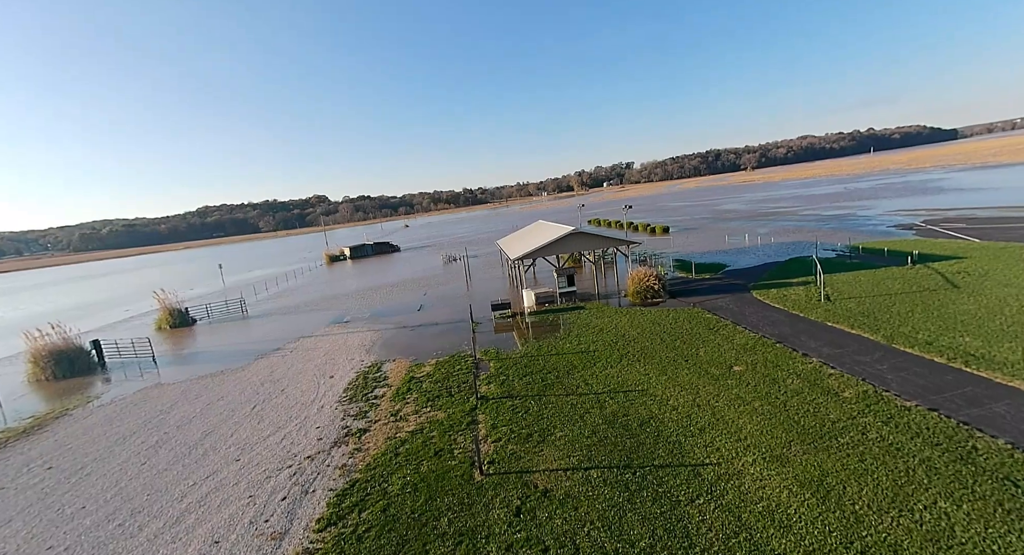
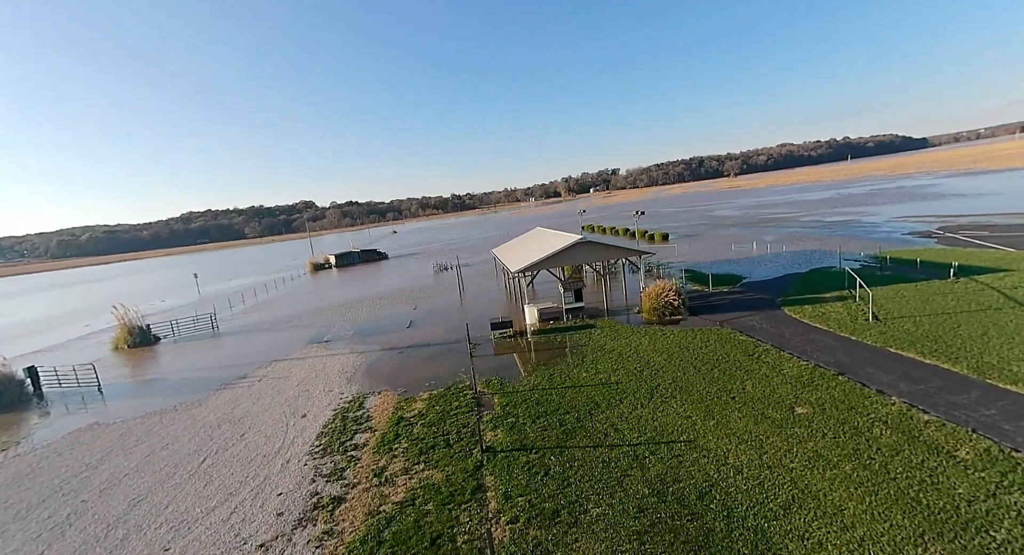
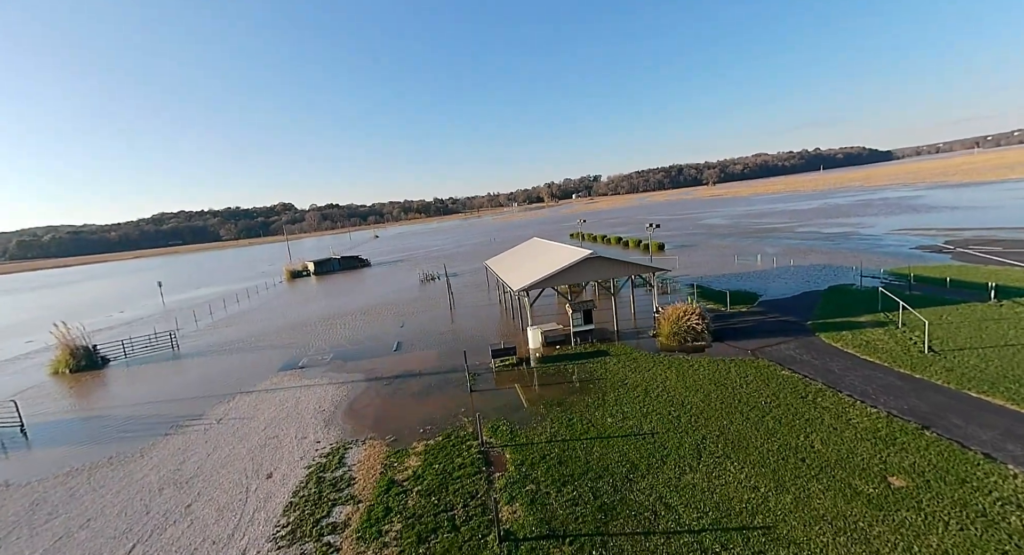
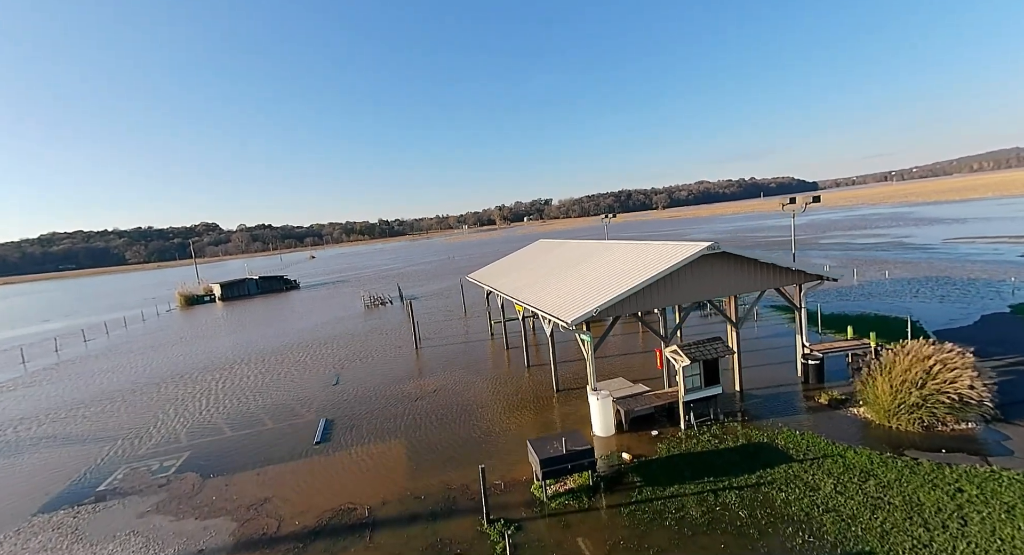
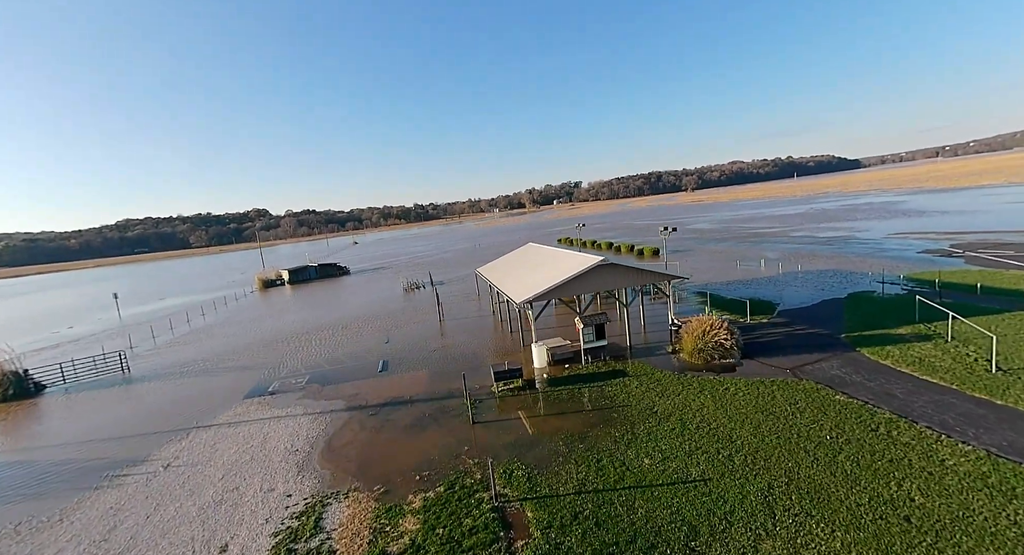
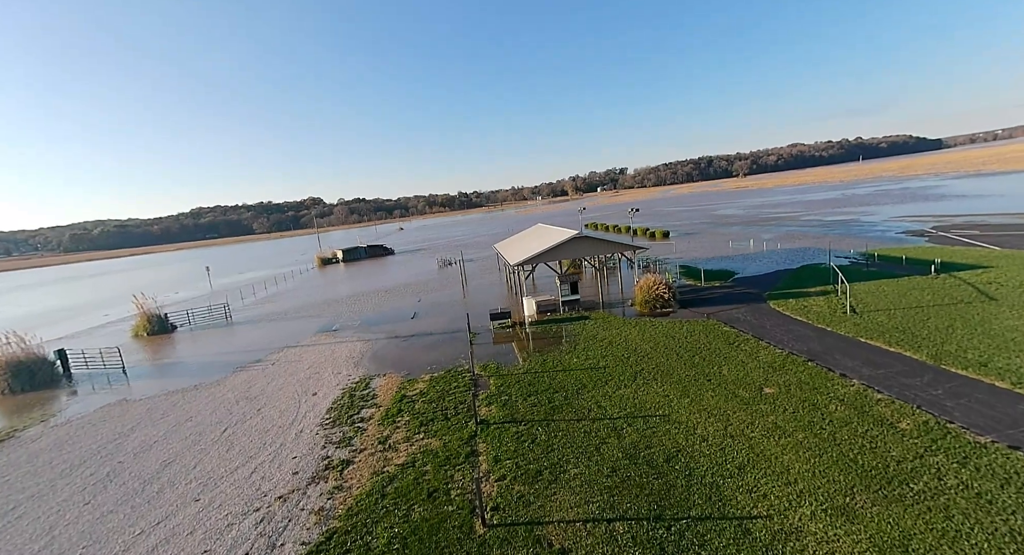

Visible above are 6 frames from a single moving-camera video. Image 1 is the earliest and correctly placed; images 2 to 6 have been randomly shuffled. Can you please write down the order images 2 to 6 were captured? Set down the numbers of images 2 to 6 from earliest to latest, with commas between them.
6, 2, 3, 5, 4
